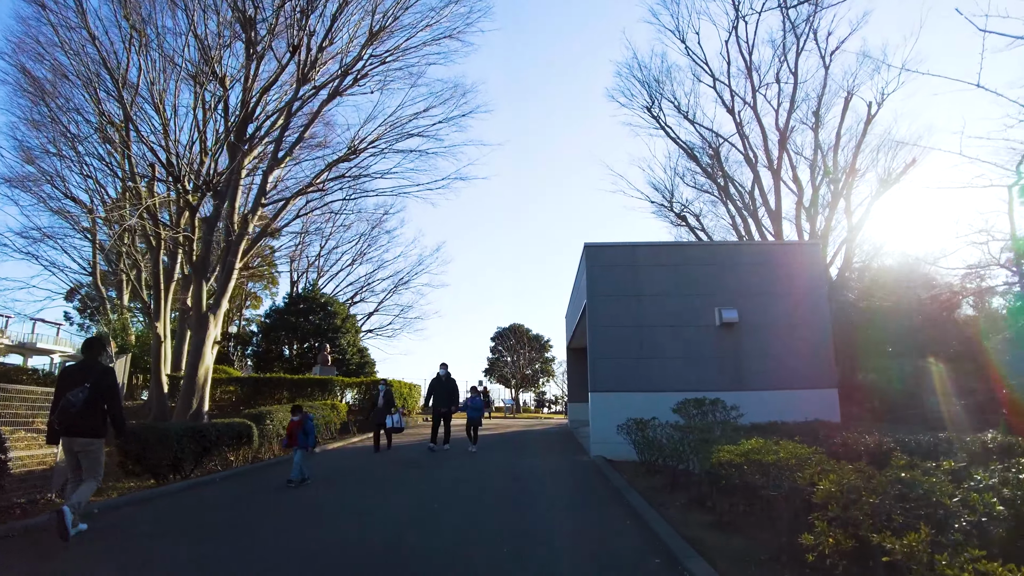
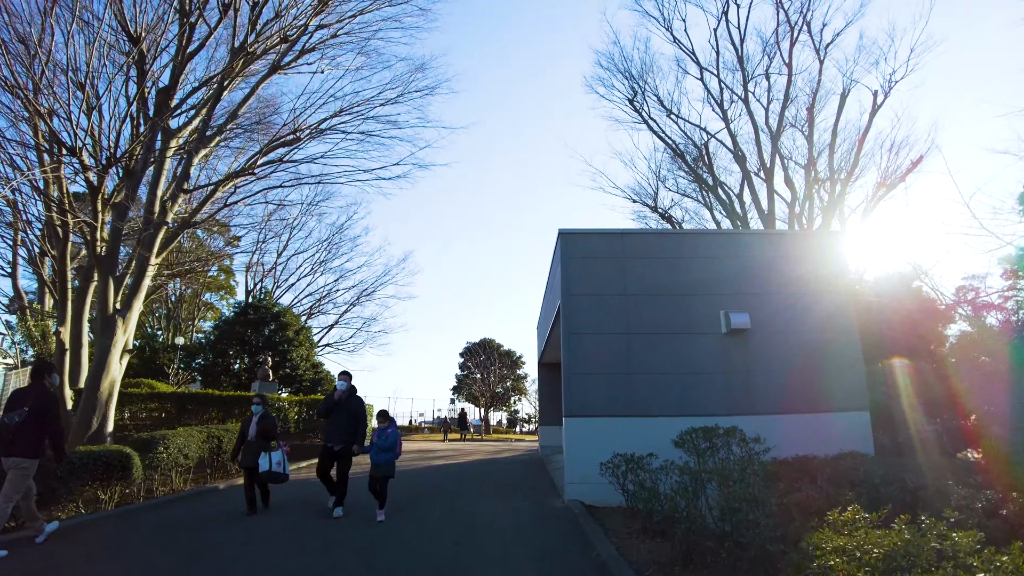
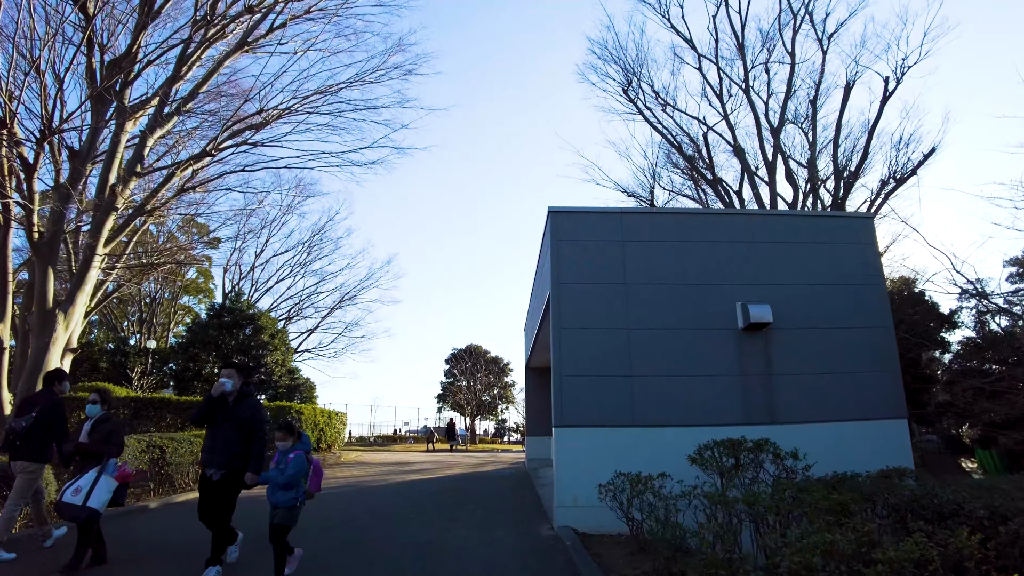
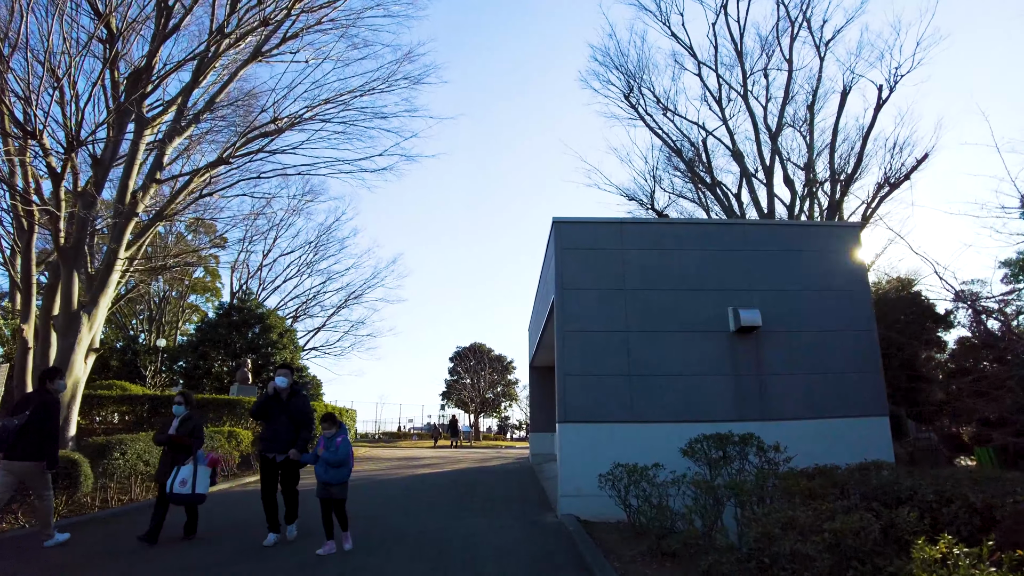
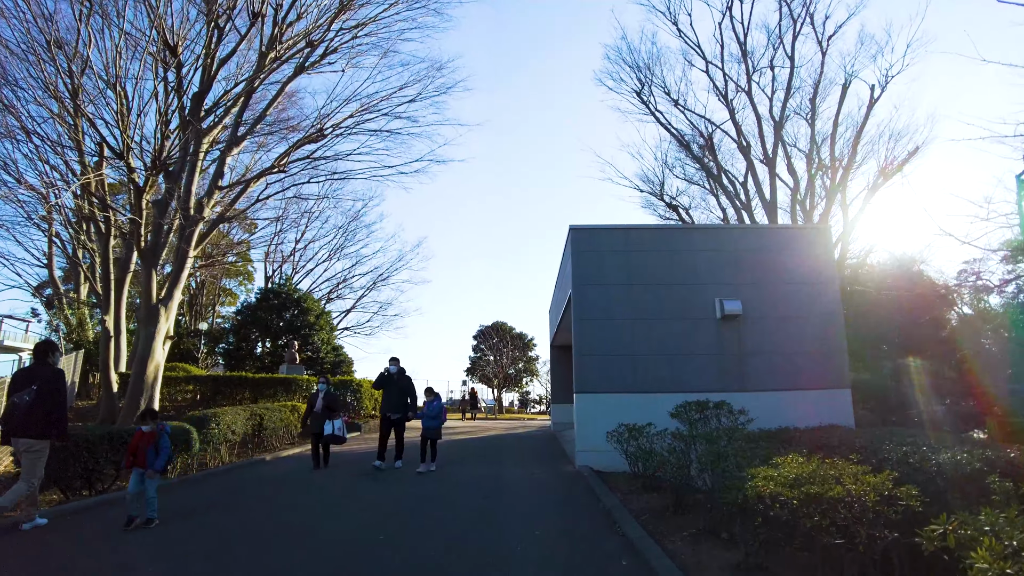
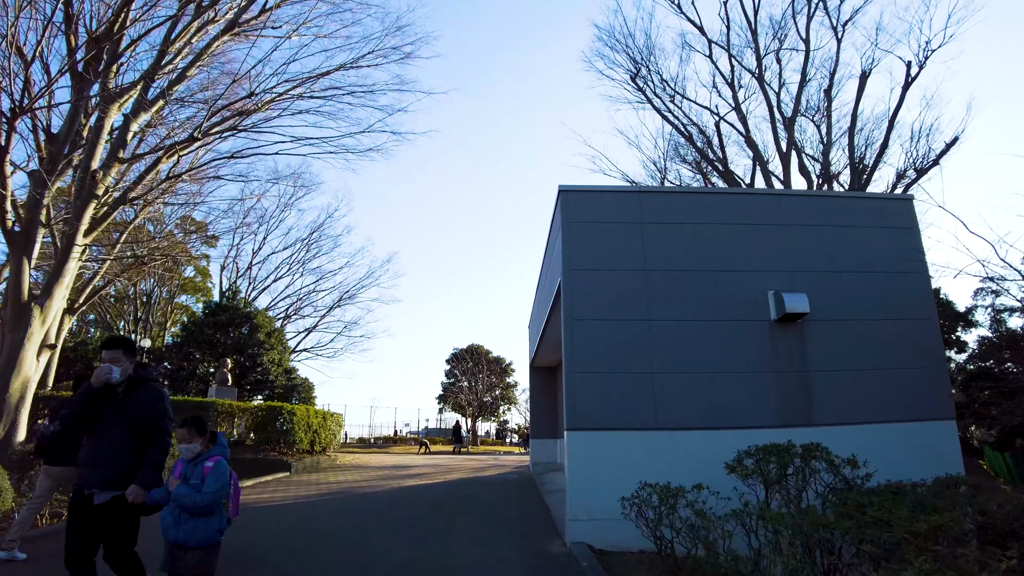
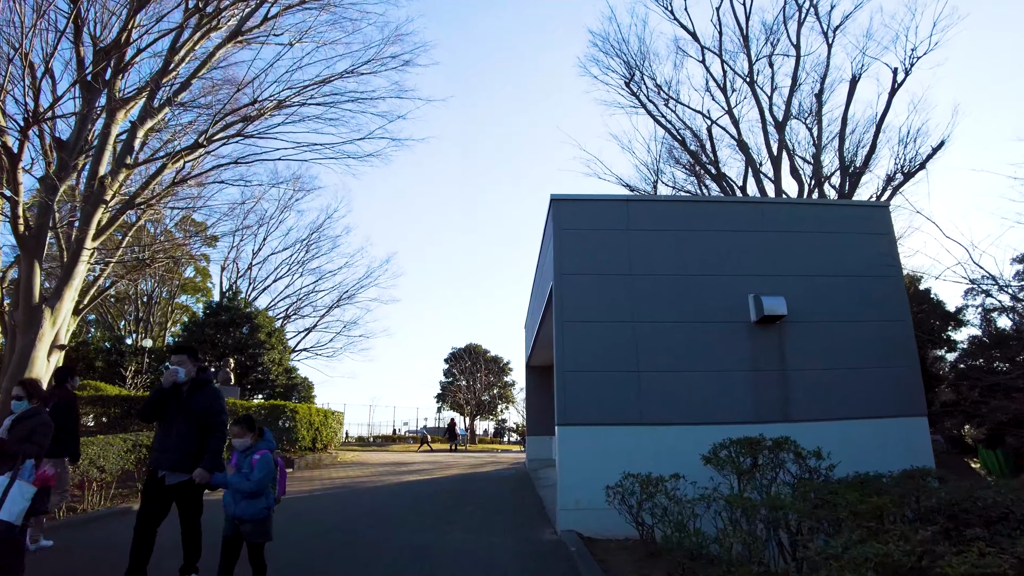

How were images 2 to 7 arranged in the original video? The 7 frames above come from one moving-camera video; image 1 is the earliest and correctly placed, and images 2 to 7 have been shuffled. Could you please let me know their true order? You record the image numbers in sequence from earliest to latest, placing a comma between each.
5, 2, 4, 3, 7, 6
